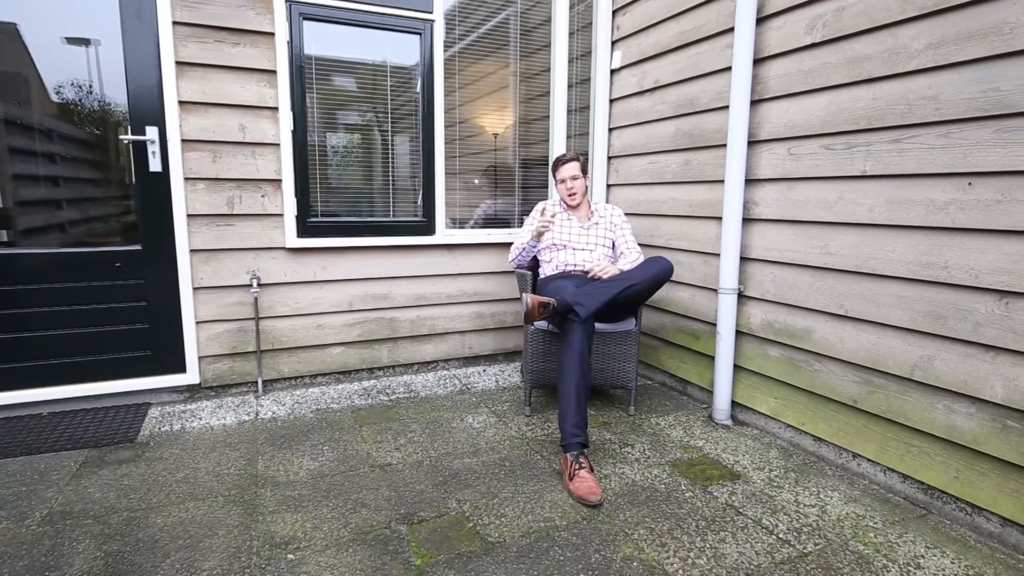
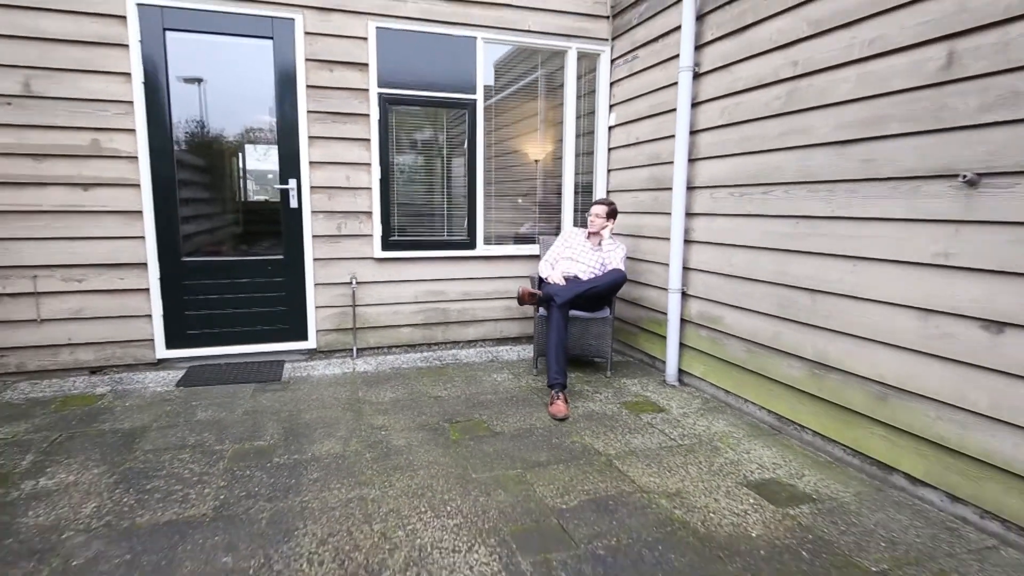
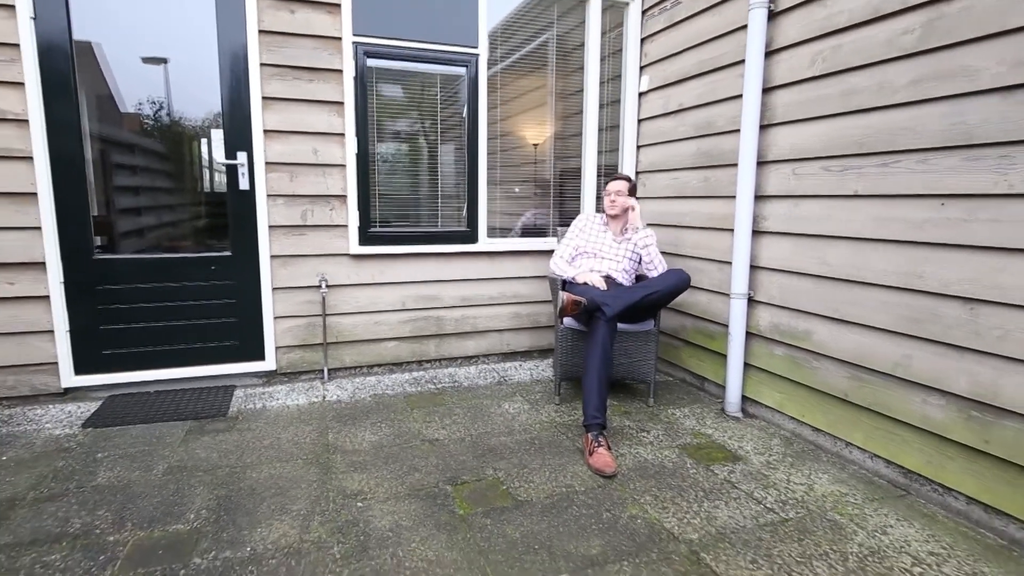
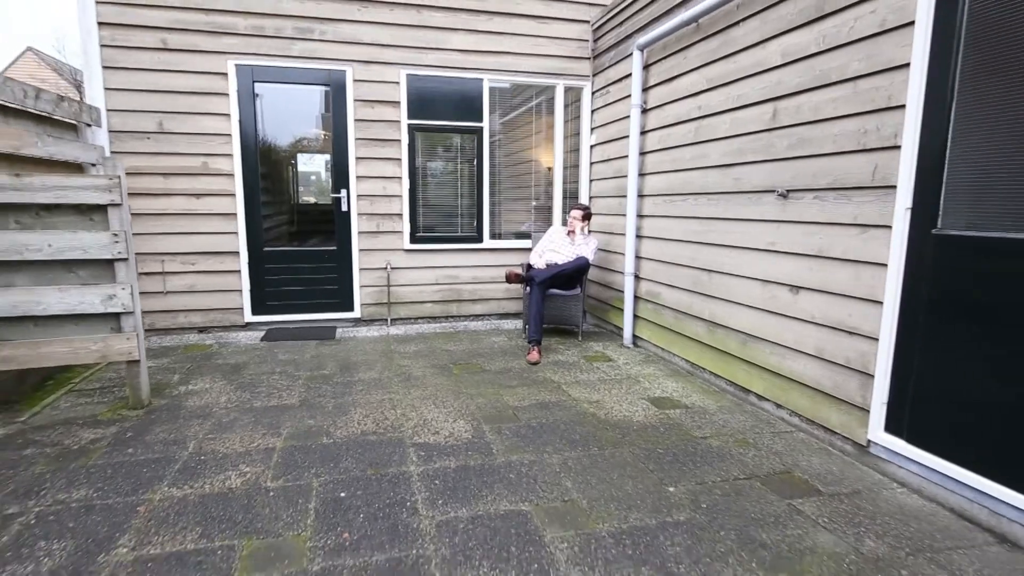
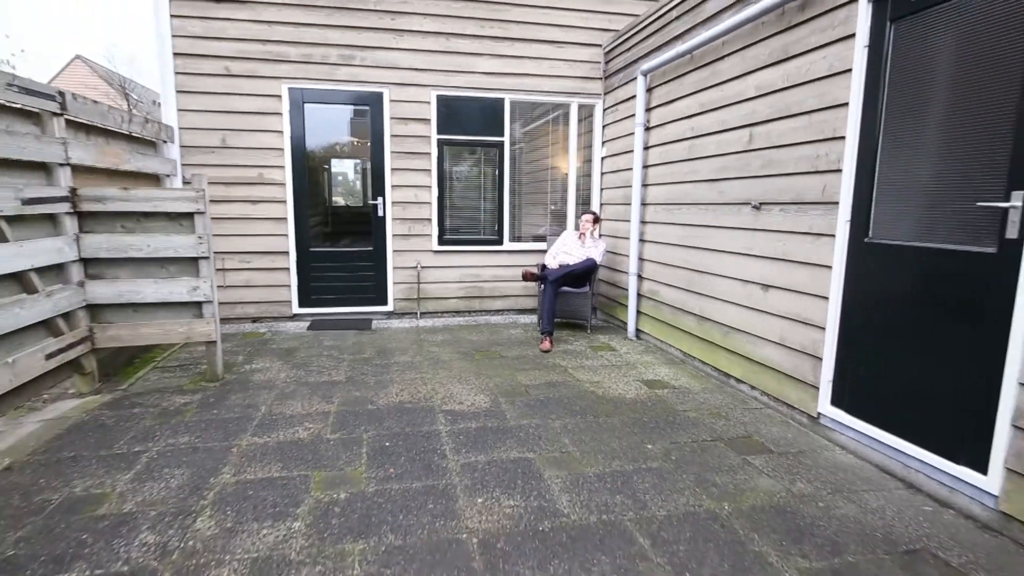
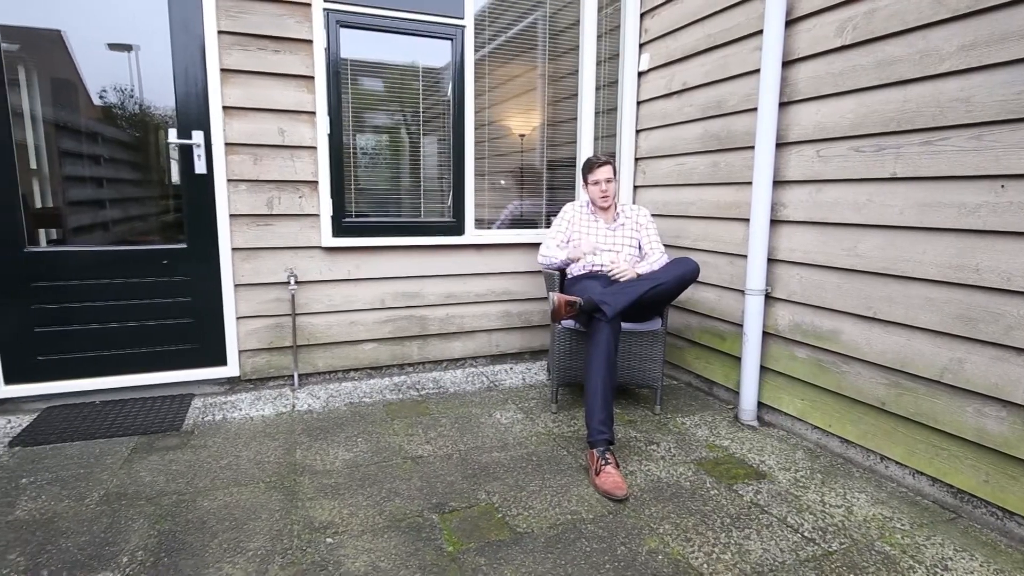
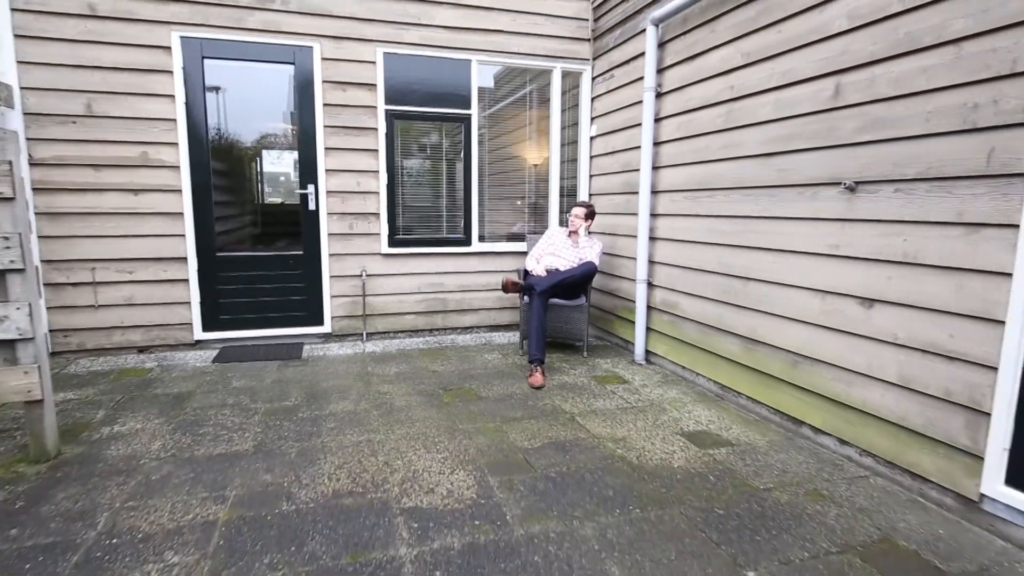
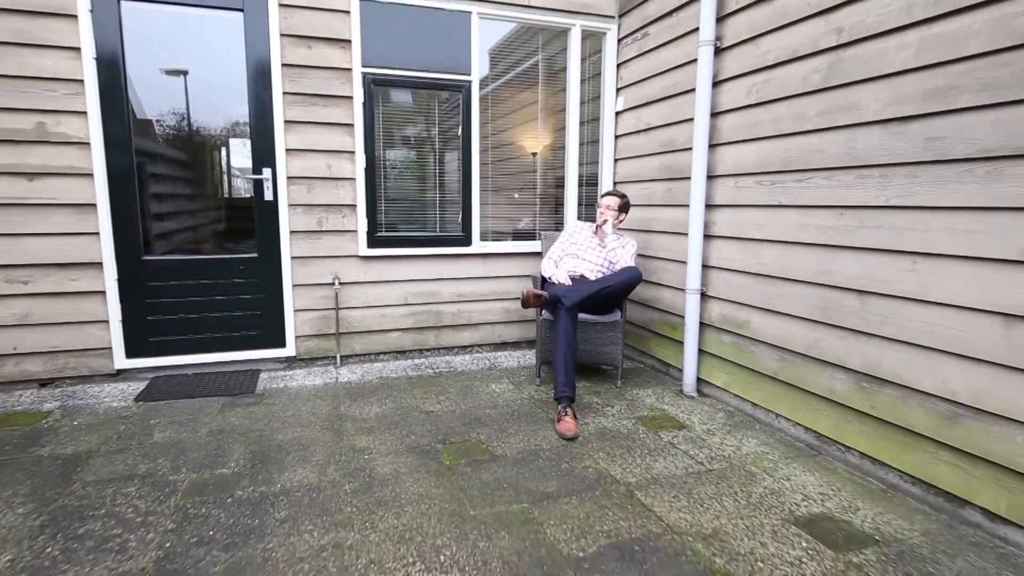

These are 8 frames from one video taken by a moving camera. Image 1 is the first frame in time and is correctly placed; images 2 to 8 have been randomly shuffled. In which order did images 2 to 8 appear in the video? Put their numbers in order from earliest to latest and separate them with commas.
6, 3, 8, 2, 7, 4, 5
